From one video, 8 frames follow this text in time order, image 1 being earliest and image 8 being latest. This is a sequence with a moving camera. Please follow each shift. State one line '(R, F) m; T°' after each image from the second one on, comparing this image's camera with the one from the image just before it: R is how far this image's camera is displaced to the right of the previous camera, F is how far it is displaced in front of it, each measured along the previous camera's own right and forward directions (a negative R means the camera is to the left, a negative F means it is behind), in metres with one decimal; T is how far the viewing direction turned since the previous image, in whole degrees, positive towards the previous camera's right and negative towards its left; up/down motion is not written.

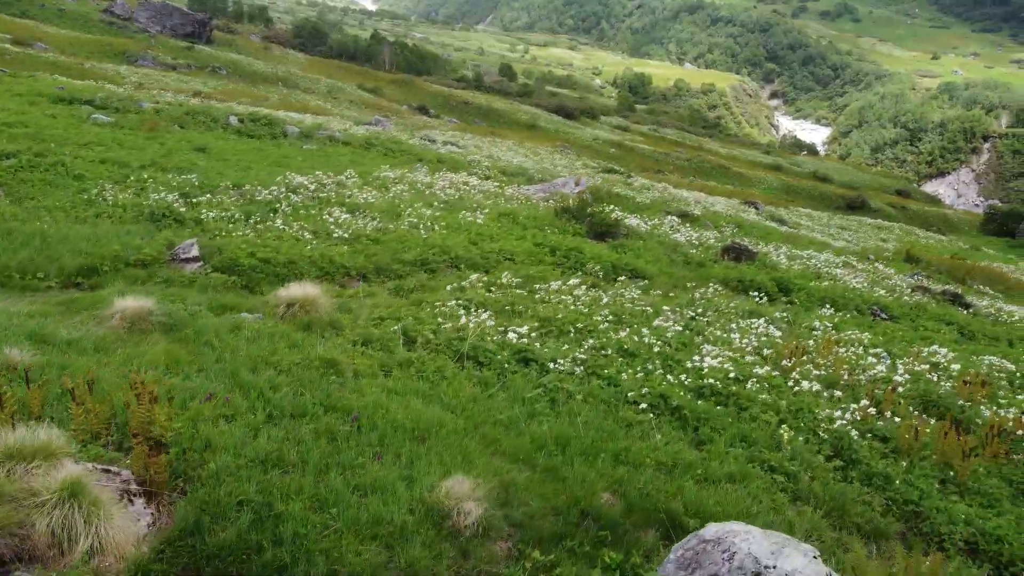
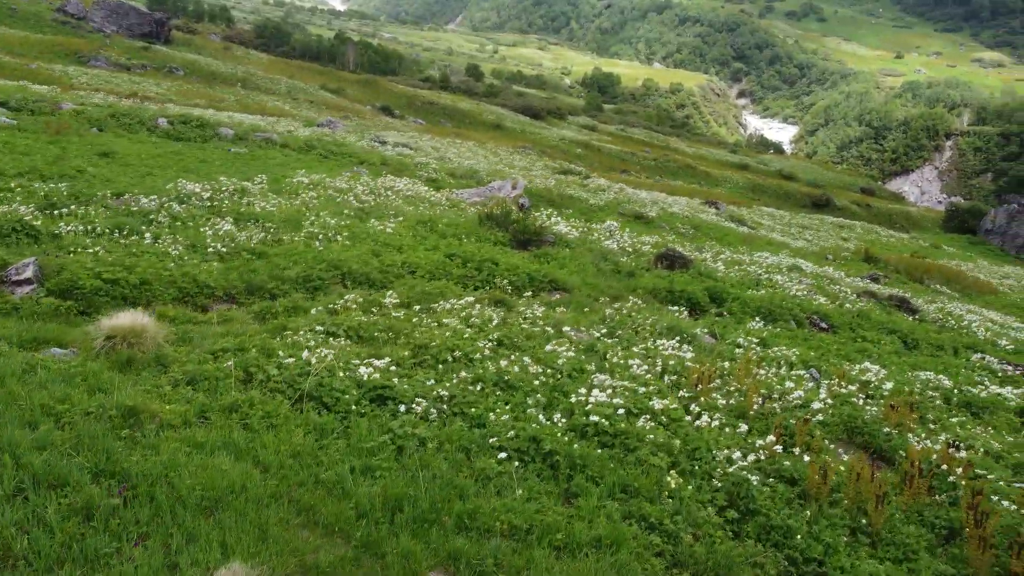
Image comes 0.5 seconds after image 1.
(+0.9, +0.9) m; +2°
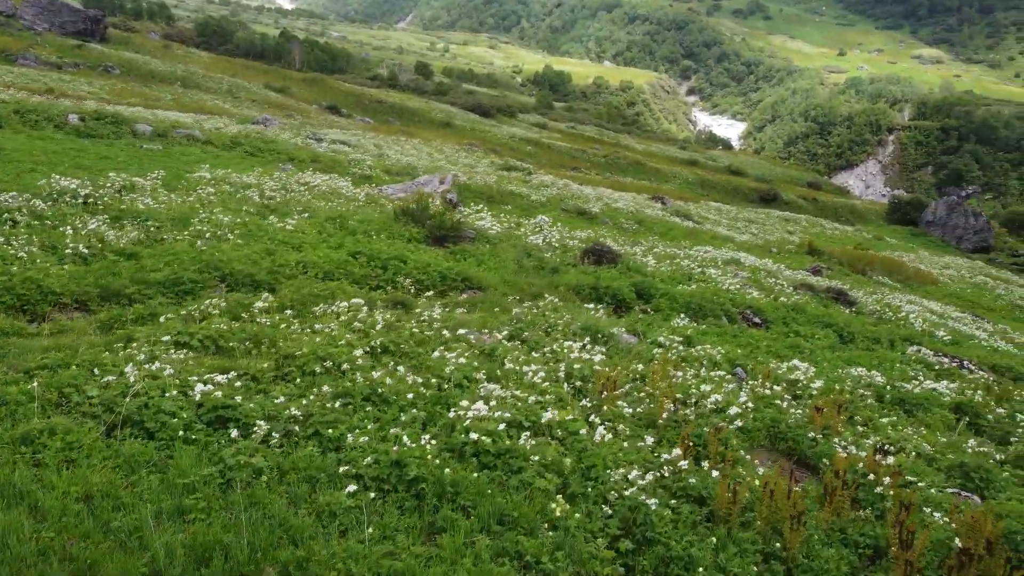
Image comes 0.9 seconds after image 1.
(+0.6, +0.8) m; +3°
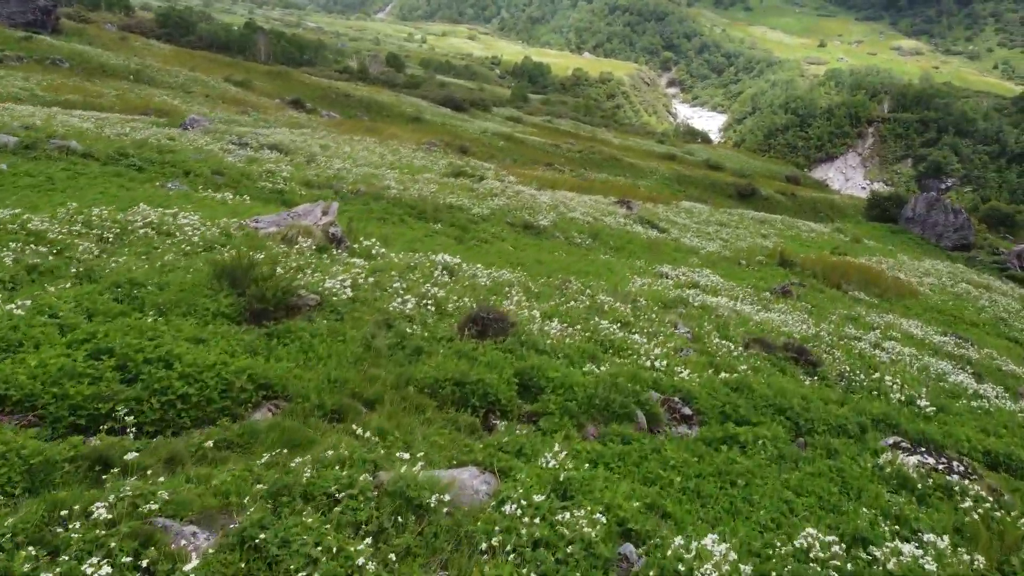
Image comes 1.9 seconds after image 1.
(+1.7, +3.2) m; +1°
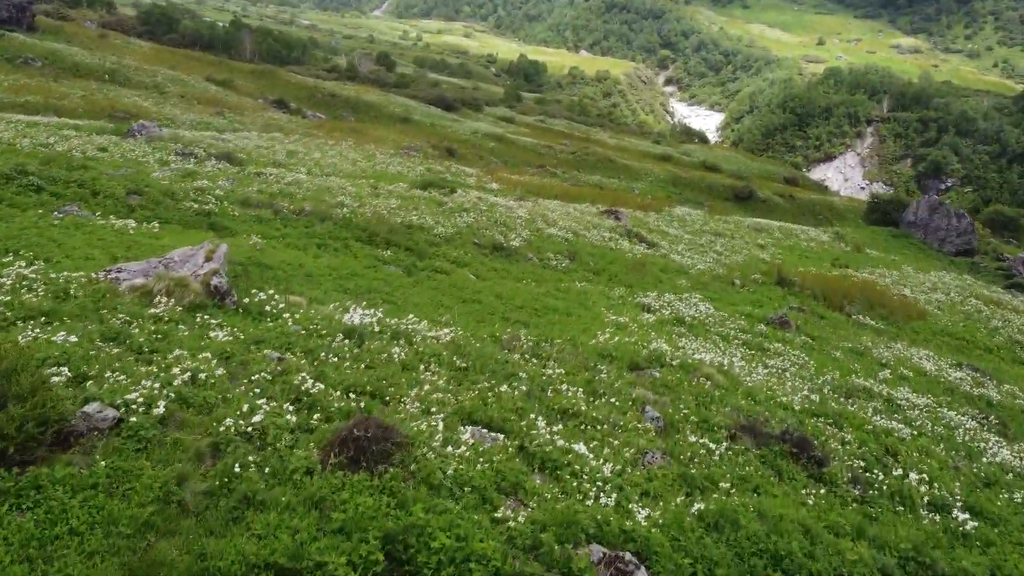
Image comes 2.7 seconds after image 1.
(+1.1, +3.1) m; 0°
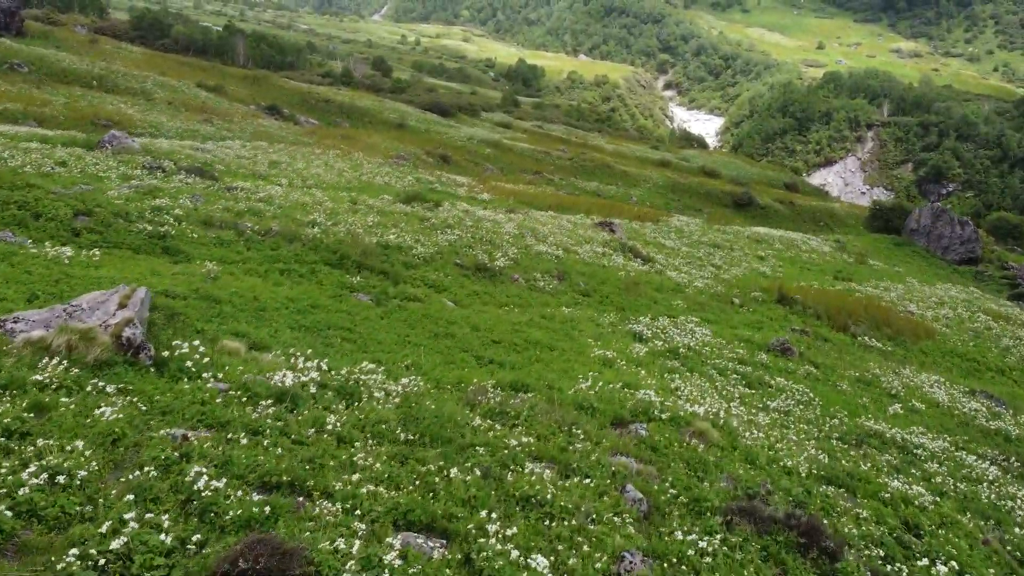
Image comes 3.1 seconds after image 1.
(+0.5, +1.7) m; 0°
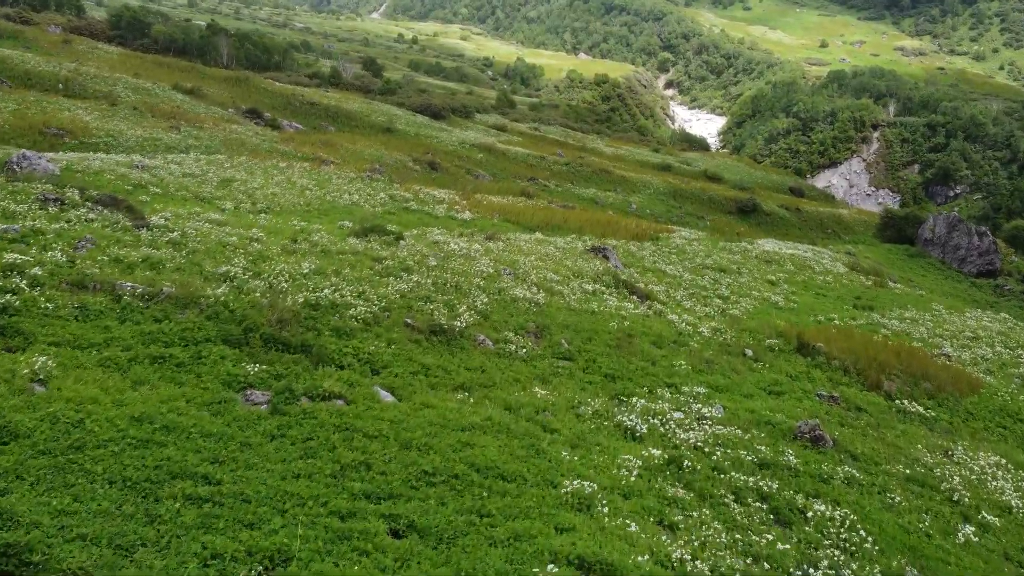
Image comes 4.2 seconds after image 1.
(+1.0, +5.0) m; 0°
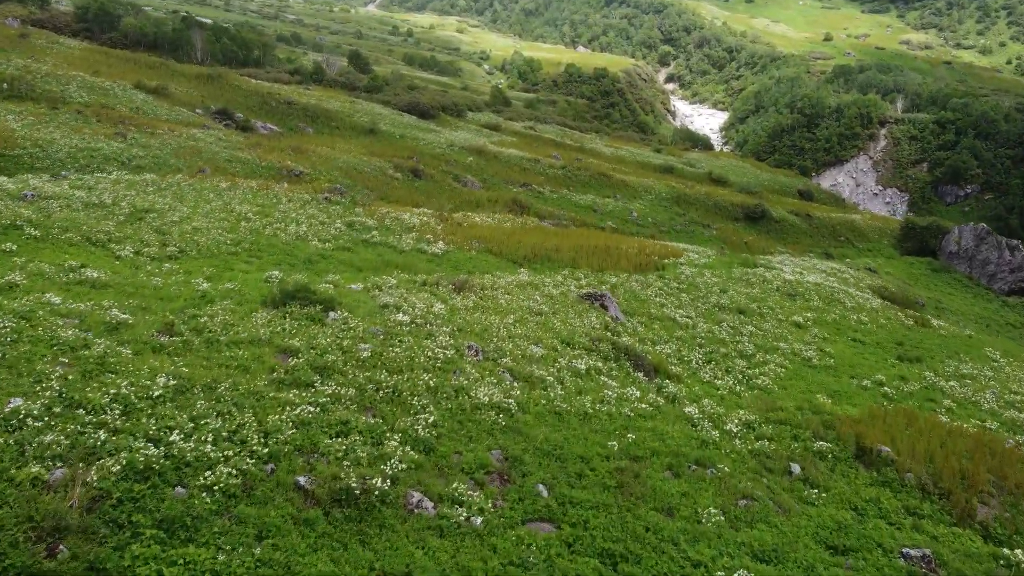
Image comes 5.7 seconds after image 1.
(+0.9, +7.3) m; 0°
